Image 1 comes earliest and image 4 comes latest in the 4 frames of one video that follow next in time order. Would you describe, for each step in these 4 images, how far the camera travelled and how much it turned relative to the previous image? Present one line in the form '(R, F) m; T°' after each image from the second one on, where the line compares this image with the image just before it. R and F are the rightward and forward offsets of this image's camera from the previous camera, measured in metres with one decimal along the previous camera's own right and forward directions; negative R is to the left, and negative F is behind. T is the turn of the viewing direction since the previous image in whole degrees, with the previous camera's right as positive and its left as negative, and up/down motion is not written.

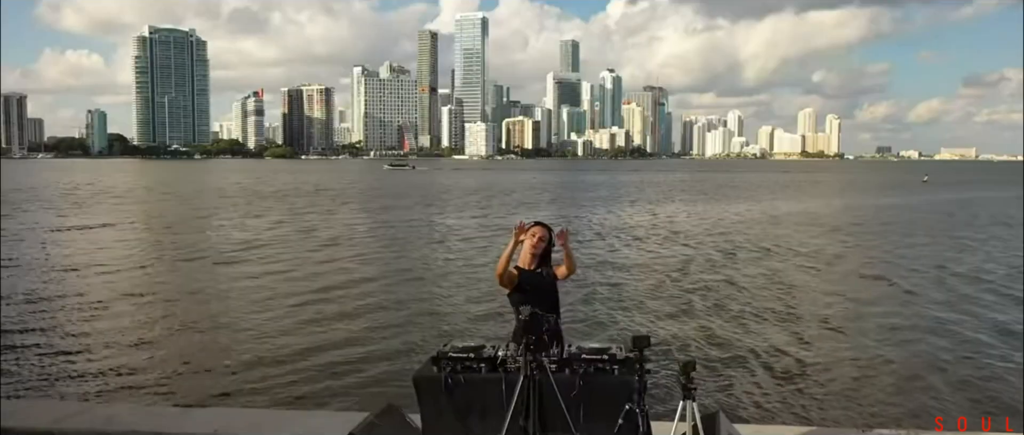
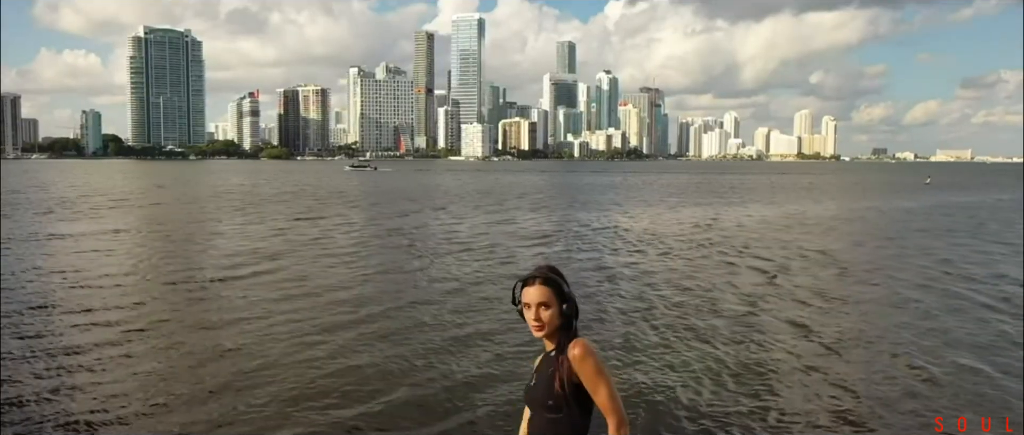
(-0.9, +1.2) m; 0°
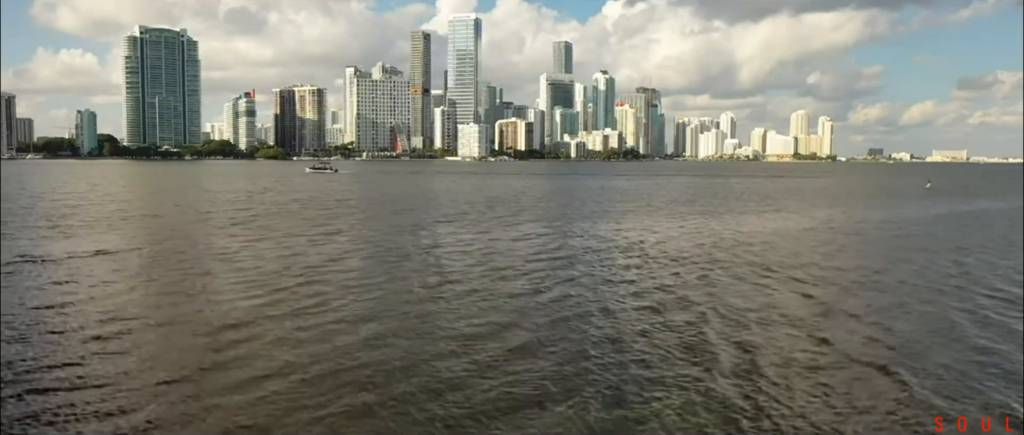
(-0.6, +0.8) m; 0°
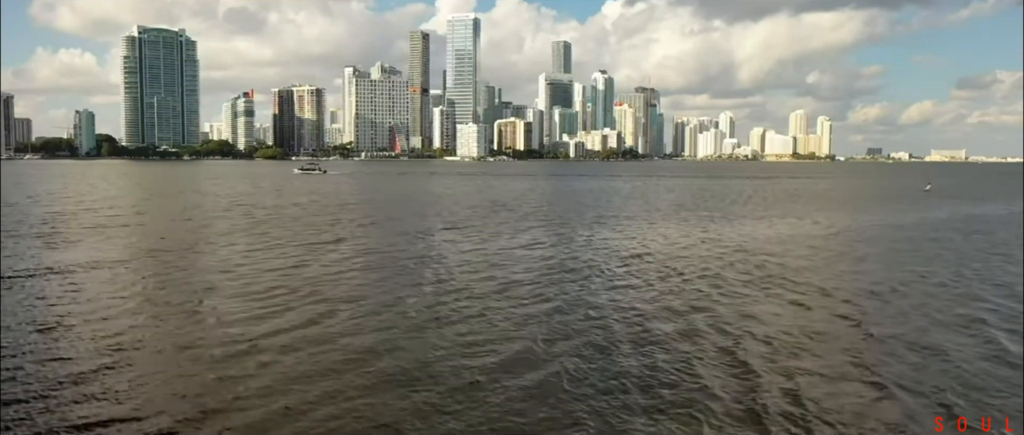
(-0.3, +0.4) m; 0°
